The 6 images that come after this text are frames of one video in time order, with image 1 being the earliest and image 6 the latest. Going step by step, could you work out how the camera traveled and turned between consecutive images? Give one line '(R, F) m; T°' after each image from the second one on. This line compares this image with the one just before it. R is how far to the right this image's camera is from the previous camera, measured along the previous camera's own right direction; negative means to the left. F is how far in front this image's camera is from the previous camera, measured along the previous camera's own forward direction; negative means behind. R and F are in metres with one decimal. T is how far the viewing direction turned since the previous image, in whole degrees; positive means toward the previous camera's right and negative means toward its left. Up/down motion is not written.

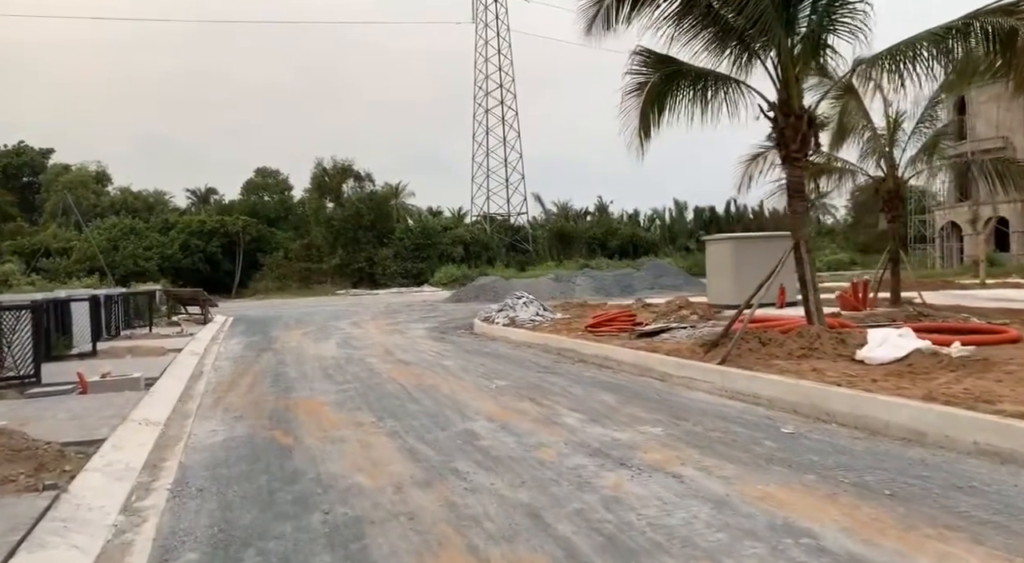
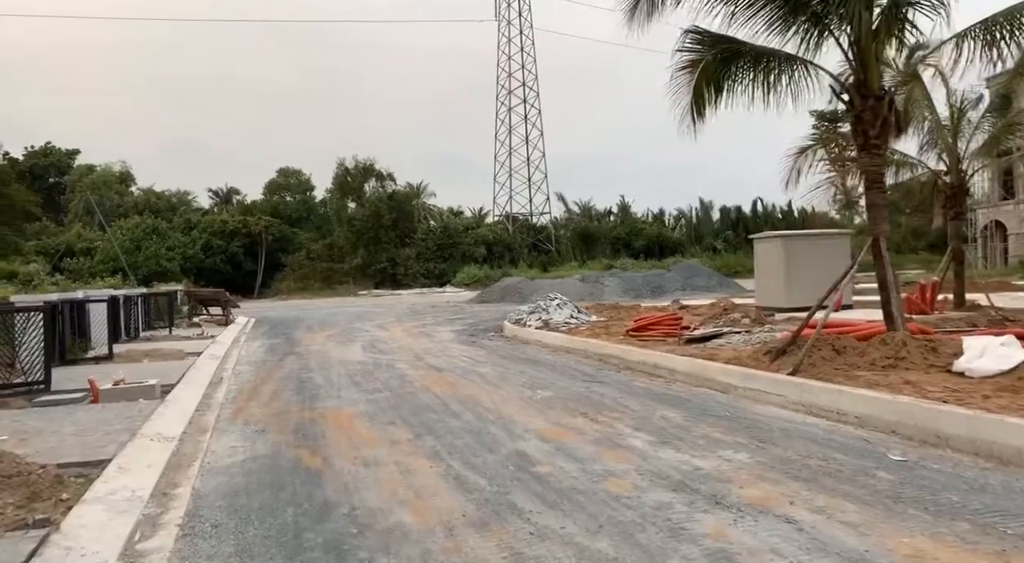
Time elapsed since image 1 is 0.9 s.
(-0.3, +0.9) m; -2°
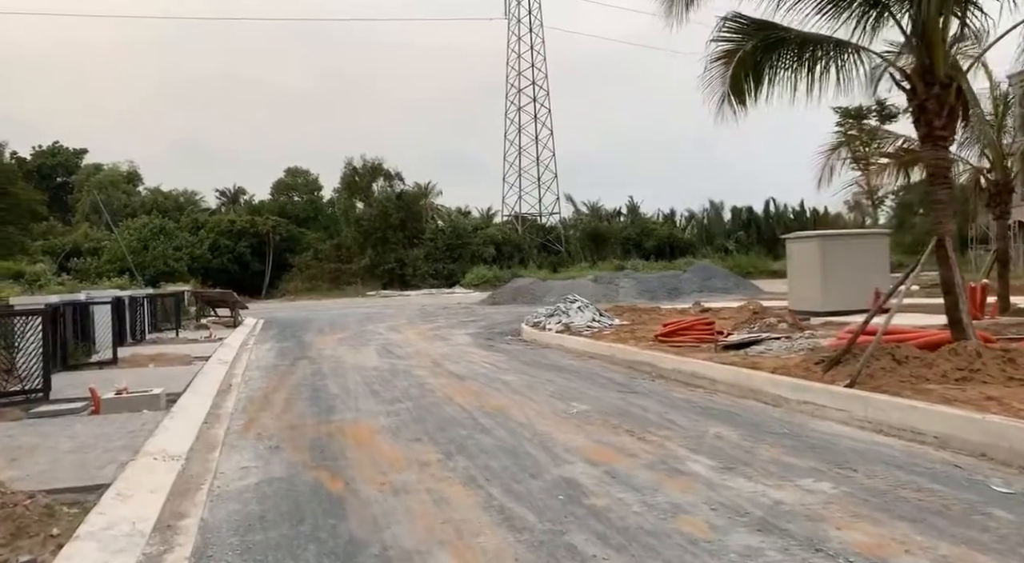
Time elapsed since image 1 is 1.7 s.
(-0.3, +0.7) m; 0°
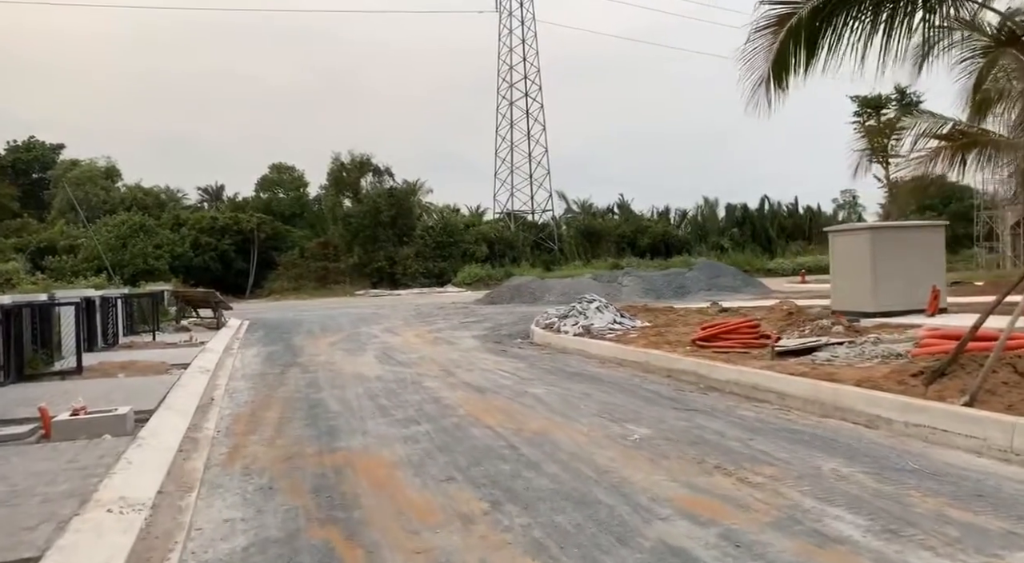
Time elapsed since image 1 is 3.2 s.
(-0.6, +1.5) m; +1°
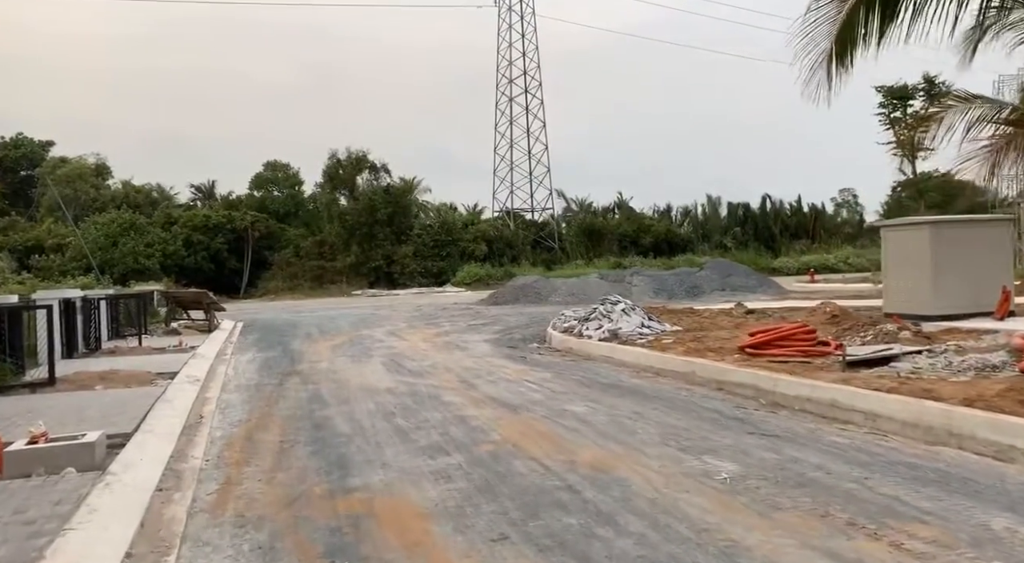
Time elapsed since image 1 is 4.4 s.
(-0.5, +1.3) m; 0°
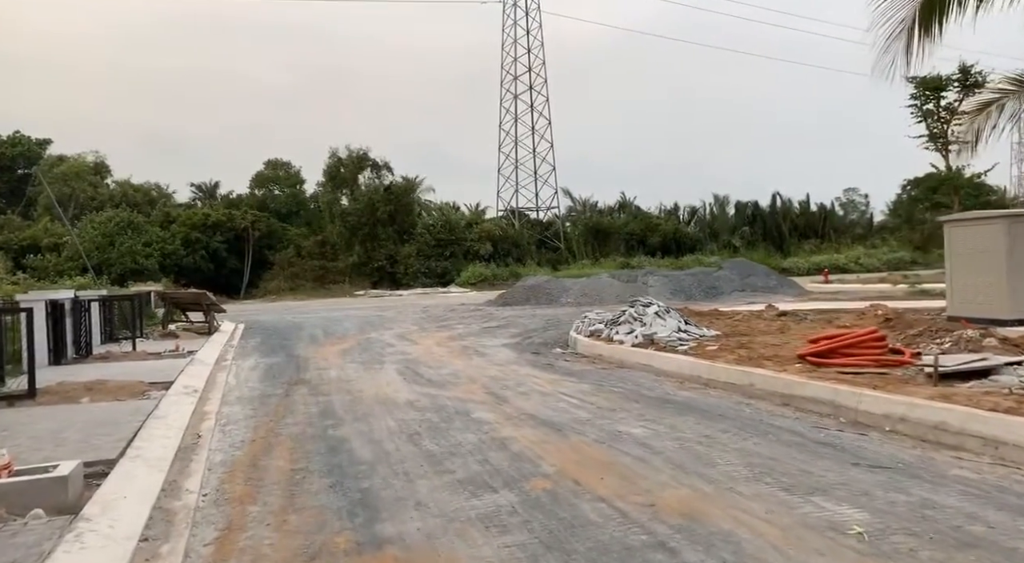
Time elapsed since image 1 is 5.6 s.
(-0.5, +1.1) m; 0°
